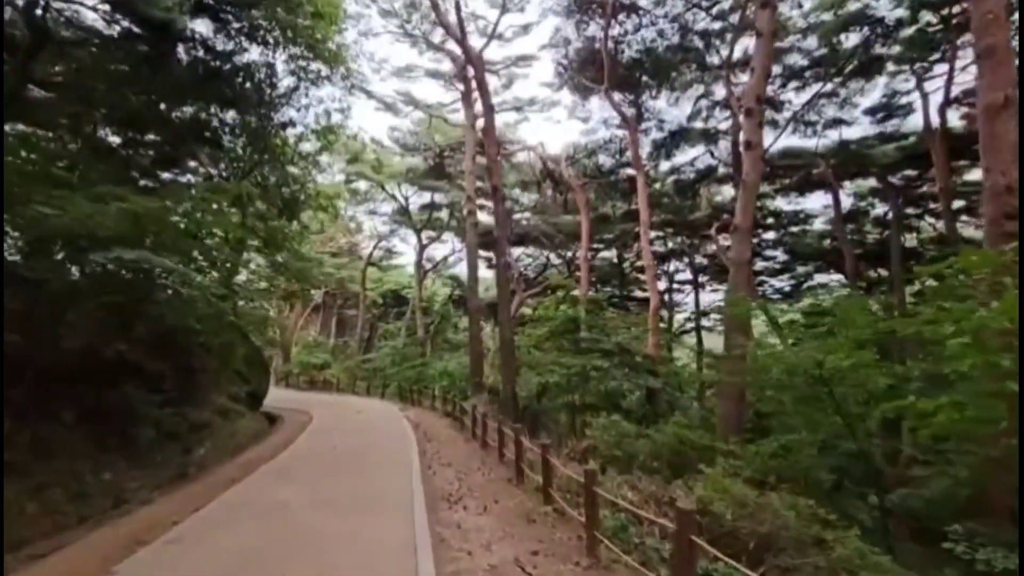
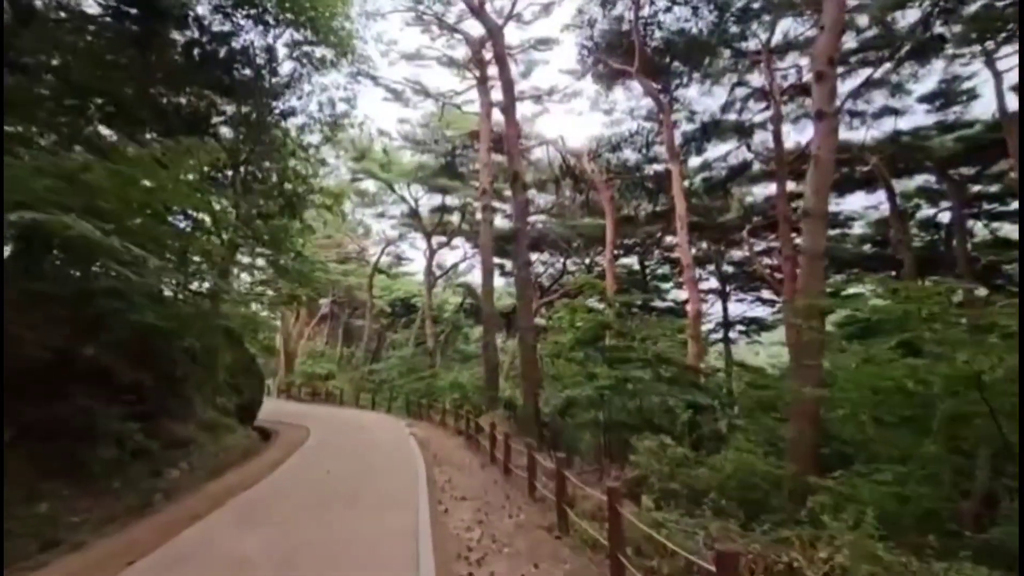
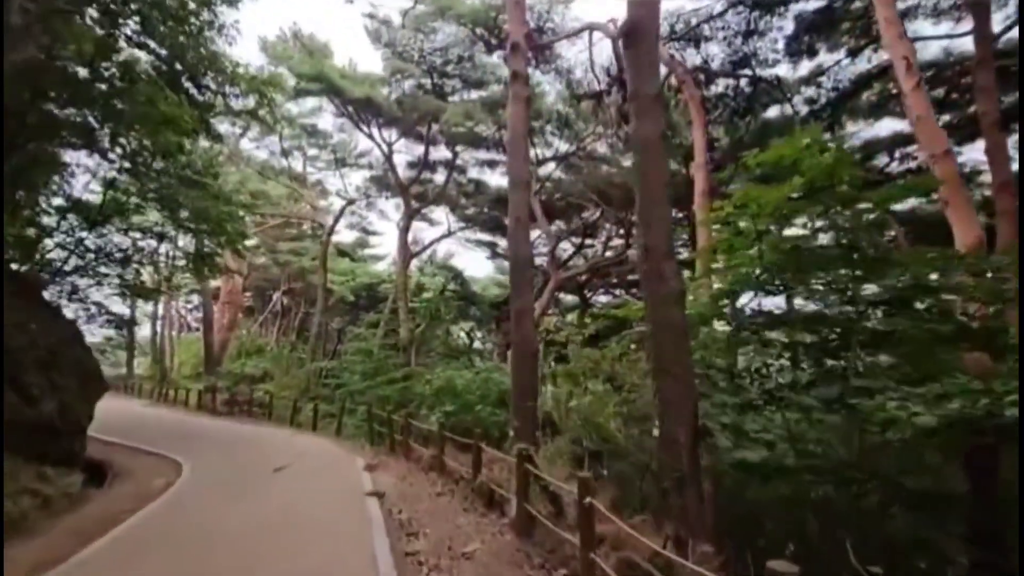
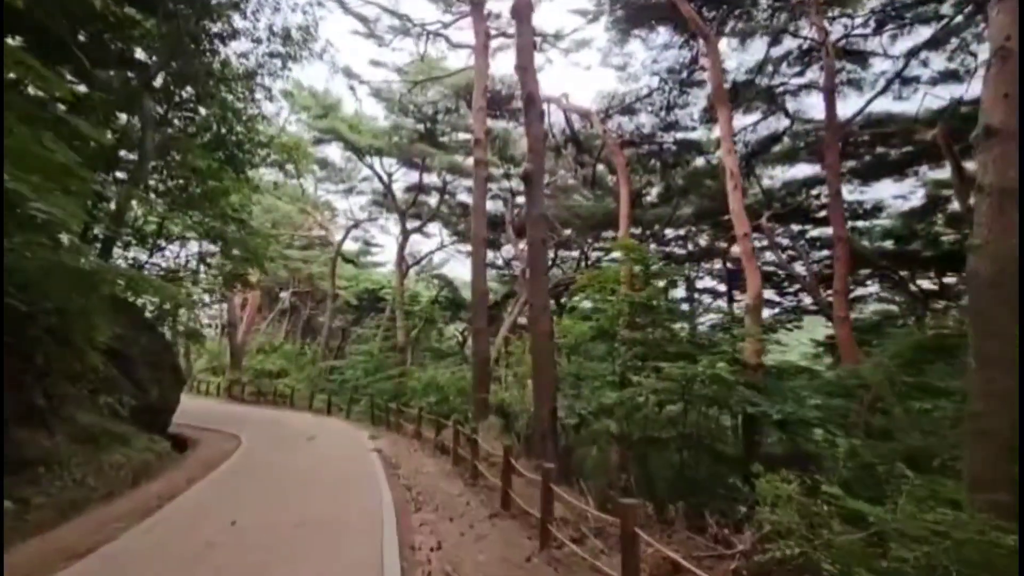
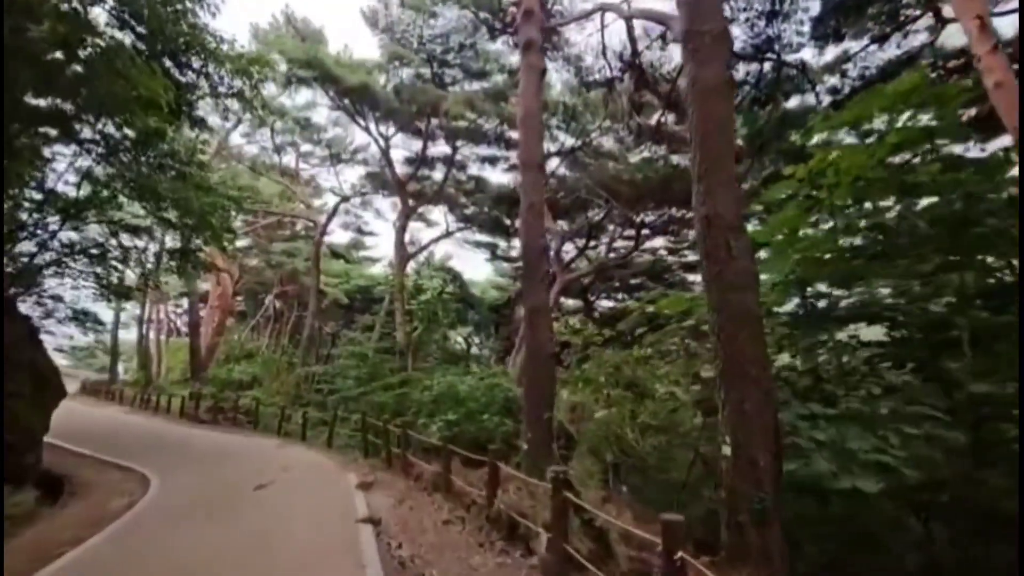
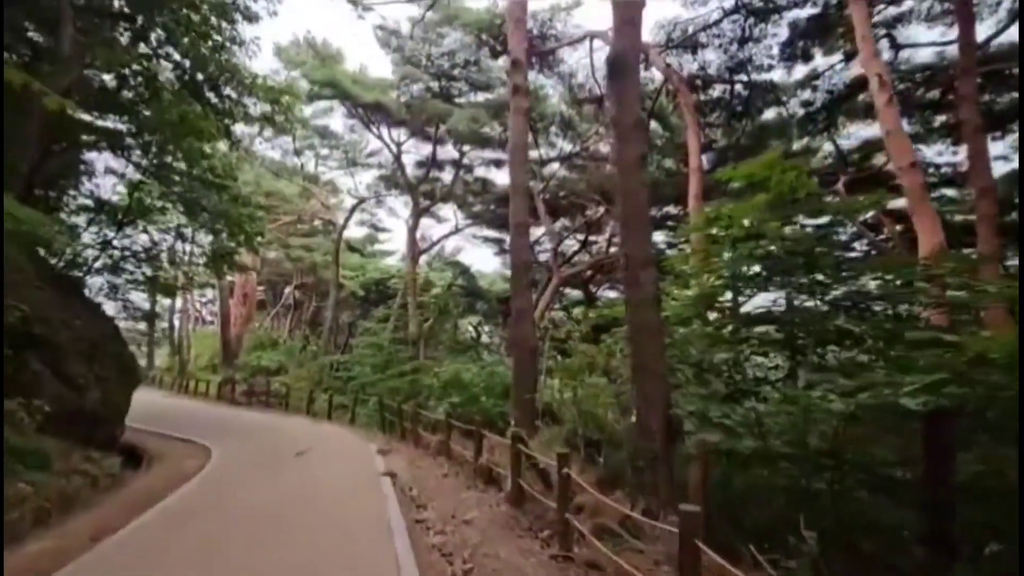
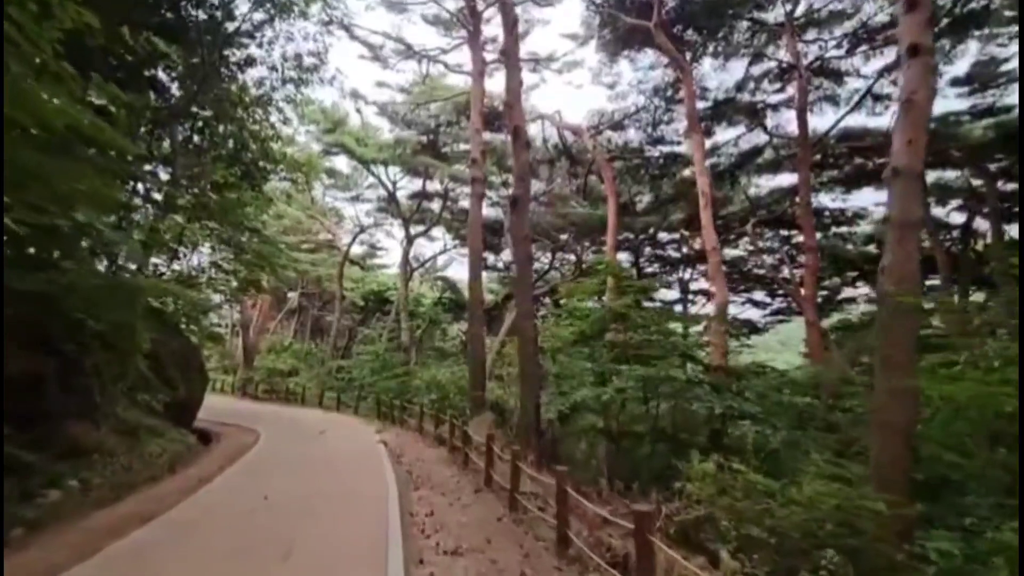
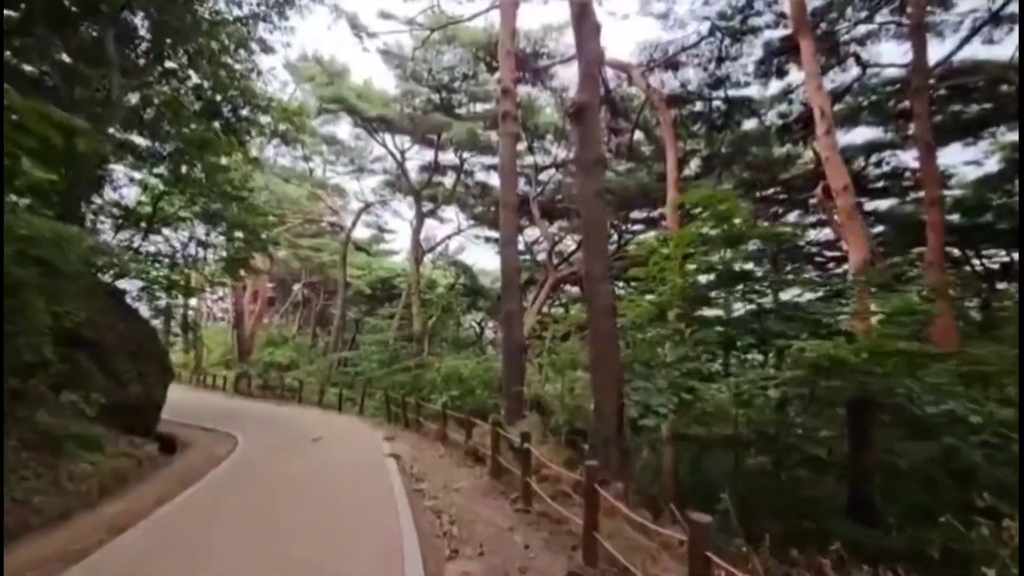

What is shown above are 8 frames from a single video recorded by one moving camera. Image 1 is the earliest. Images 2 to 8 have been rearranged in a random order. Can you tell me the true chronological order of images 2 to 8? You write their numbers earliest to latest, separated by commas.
2, 7, 4, 8, 6, 3, 5
